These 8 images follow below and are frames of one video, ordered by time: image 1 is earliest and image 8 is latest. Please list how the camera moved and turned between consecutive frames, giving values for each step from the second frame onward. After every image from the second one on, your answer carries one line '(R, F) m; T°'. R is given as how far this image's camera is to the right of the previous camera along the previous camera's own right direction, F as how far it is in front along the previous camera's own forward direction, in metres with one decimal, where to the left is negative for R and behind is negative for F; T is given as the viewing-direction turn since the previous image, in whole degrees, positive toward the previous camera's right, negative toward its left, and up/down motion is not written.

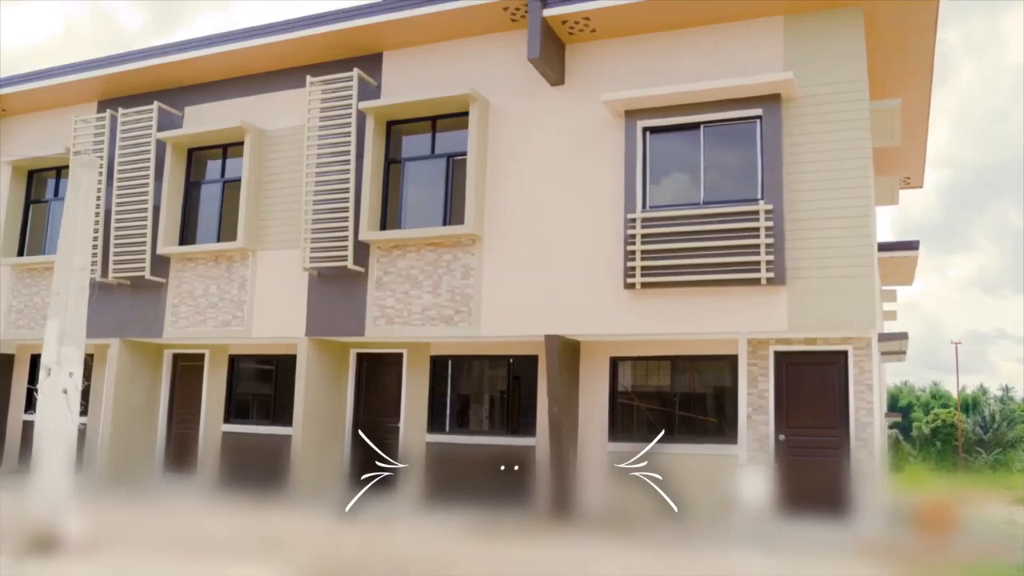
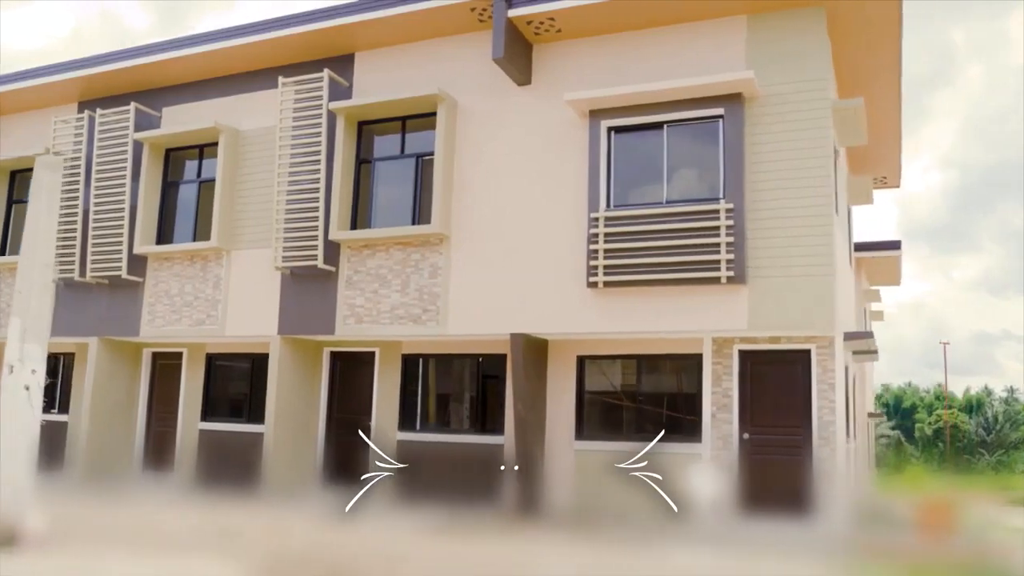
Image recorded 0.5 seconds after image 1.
(+0.5, -0.1) m; -1°
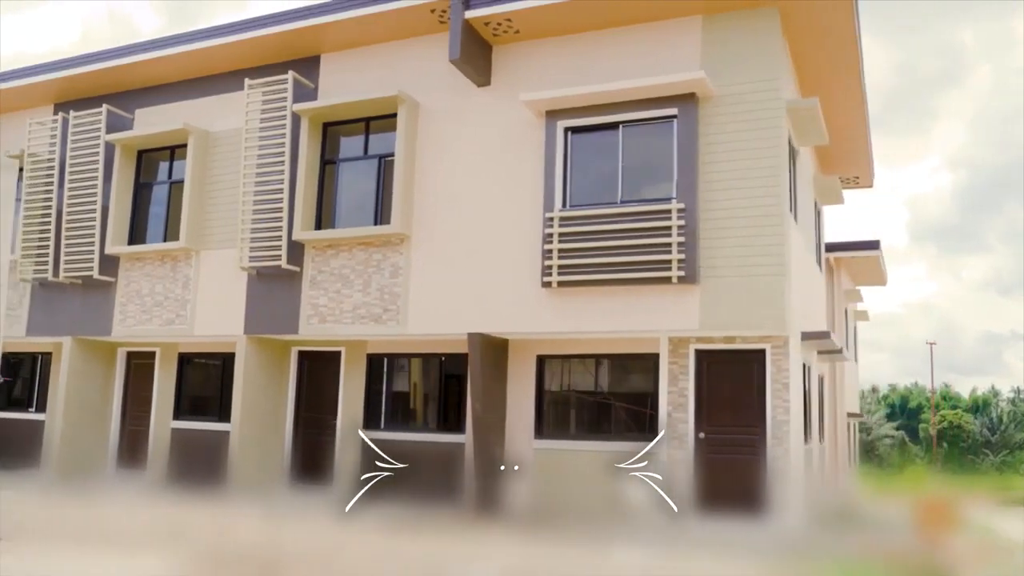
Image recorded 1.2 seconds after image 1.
(+0.7, -0.1) m; -1°
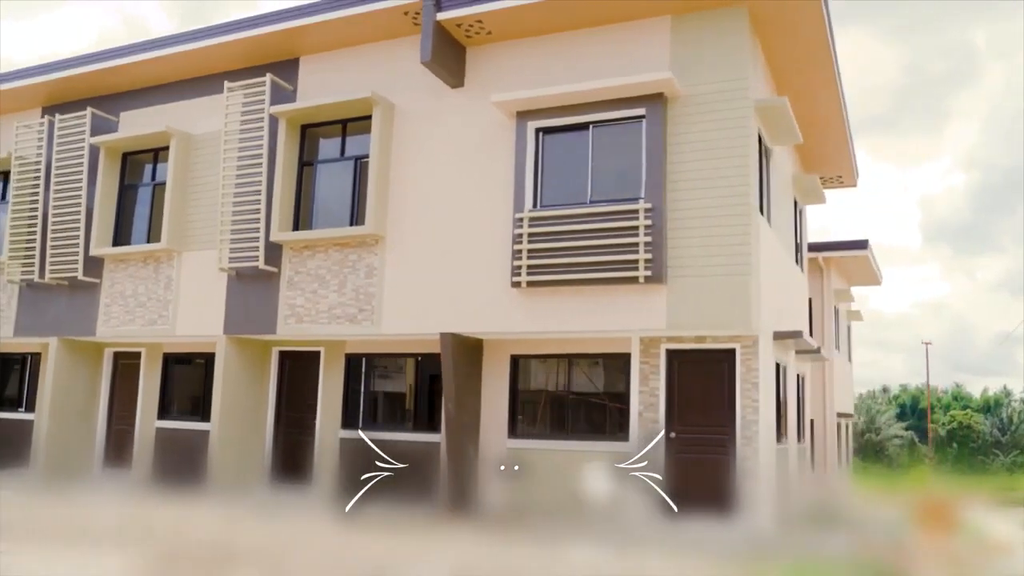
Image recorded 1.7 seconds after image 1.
(+0.5, 0.0) m; -1°
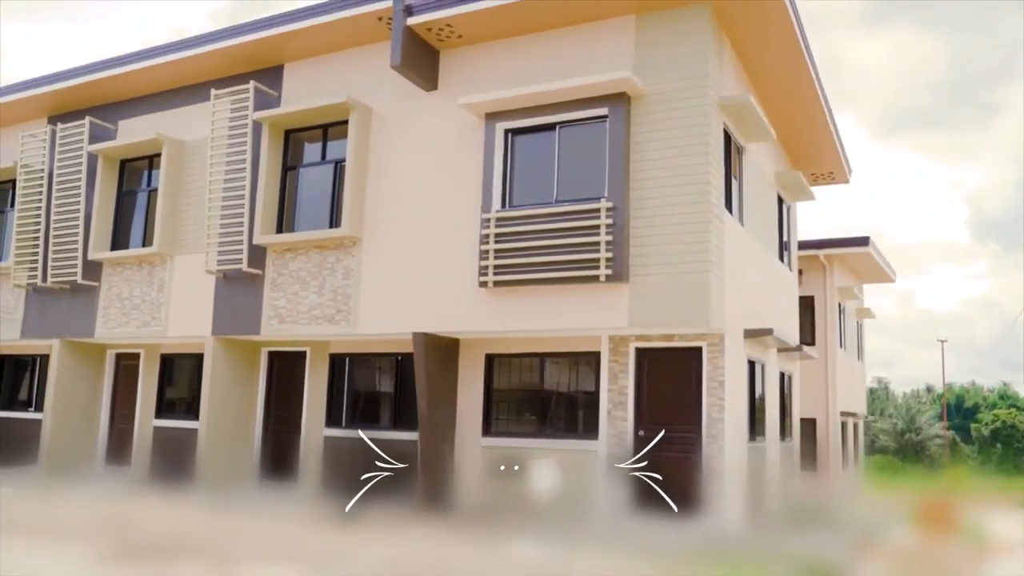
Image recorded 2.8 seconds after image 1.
(+0.9, -0.1) m; -3°
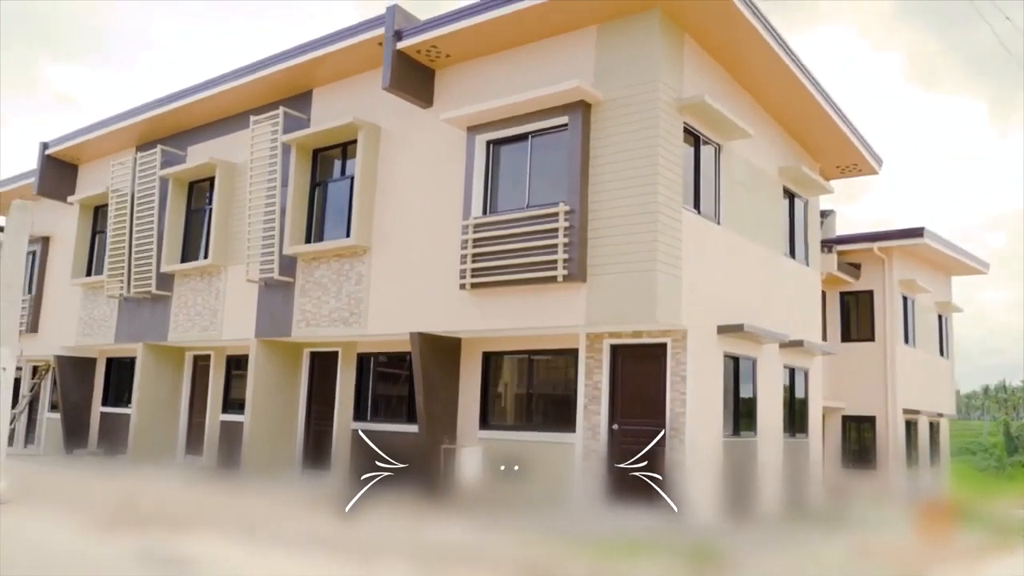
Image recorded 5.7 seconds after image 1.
(+2.4, -0.5) m; -10°
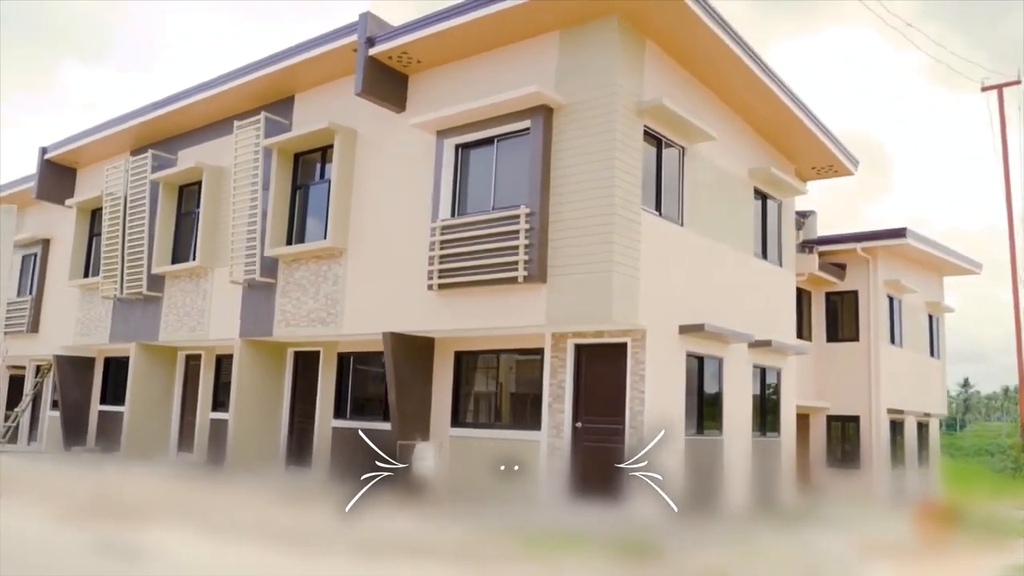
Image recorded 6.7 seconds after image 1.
(+0.7, -0.2) m; -1°
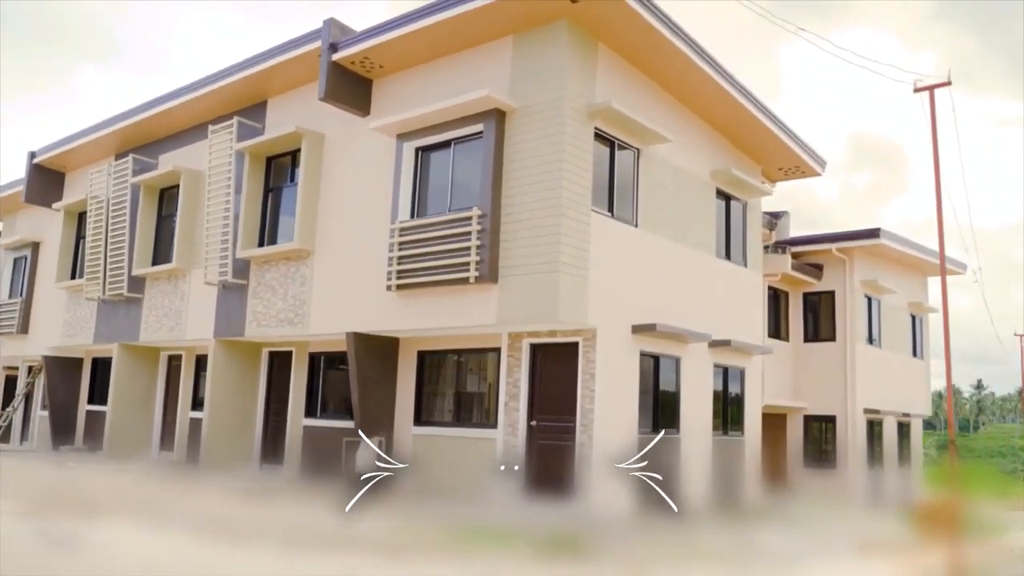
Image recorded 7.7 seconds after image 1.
(+0.8, -0.2) m; -1°
